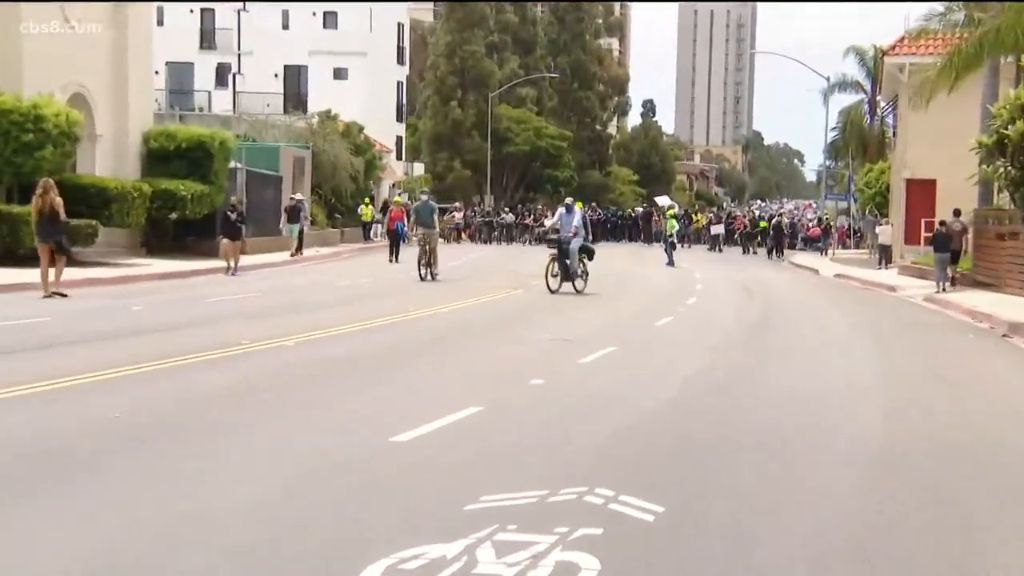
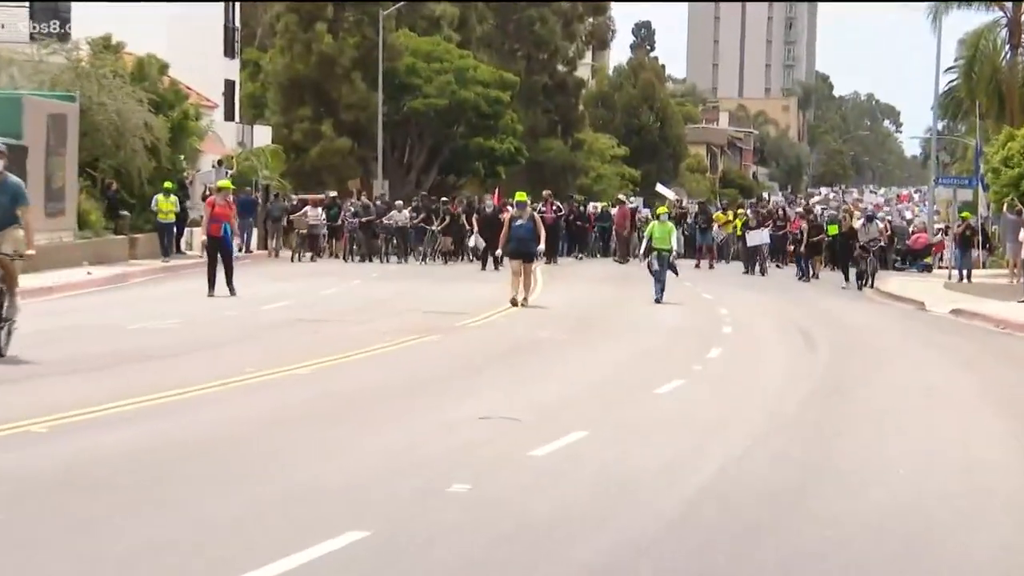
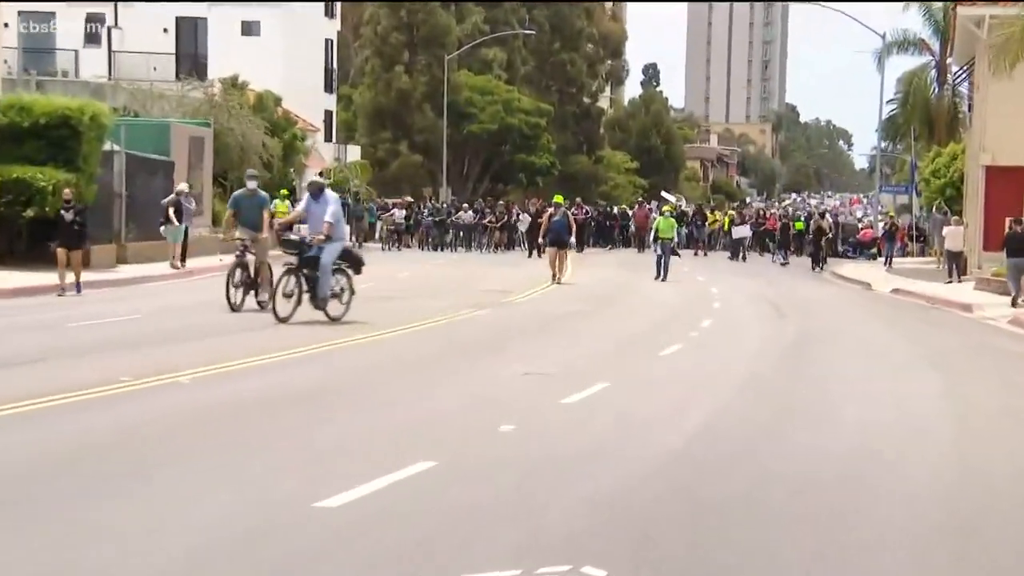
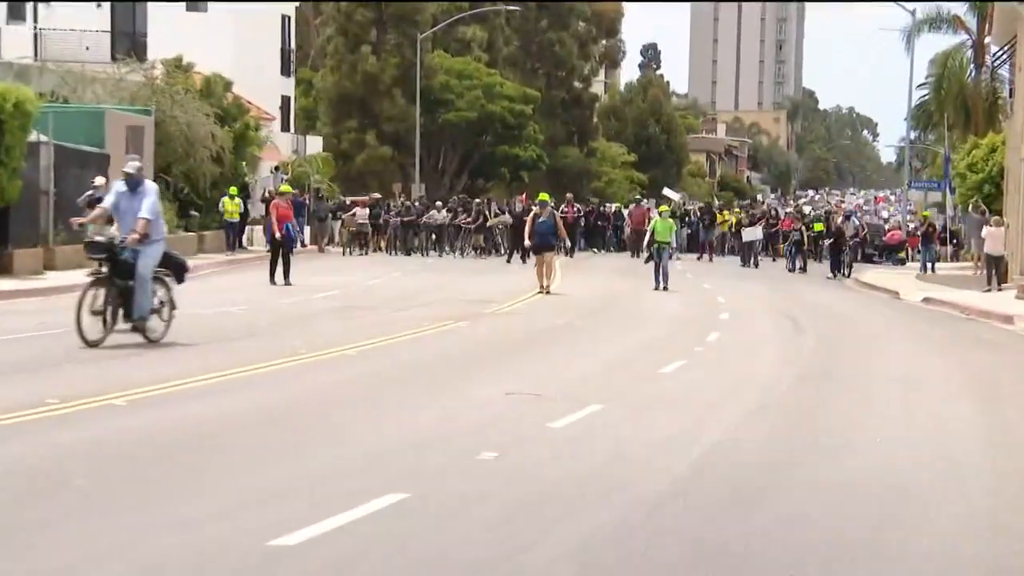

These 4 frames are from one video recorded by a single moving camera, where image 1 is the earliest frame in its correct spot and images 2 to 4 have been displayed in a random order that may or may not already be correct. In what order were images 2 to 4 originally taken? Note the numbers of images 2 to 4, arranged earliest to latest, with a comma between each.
3, 4, 2
